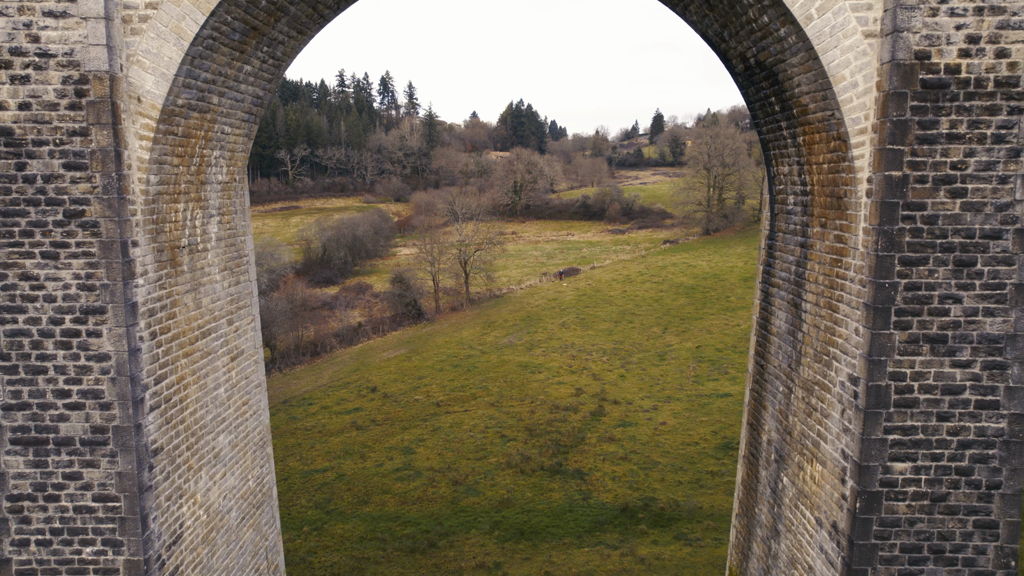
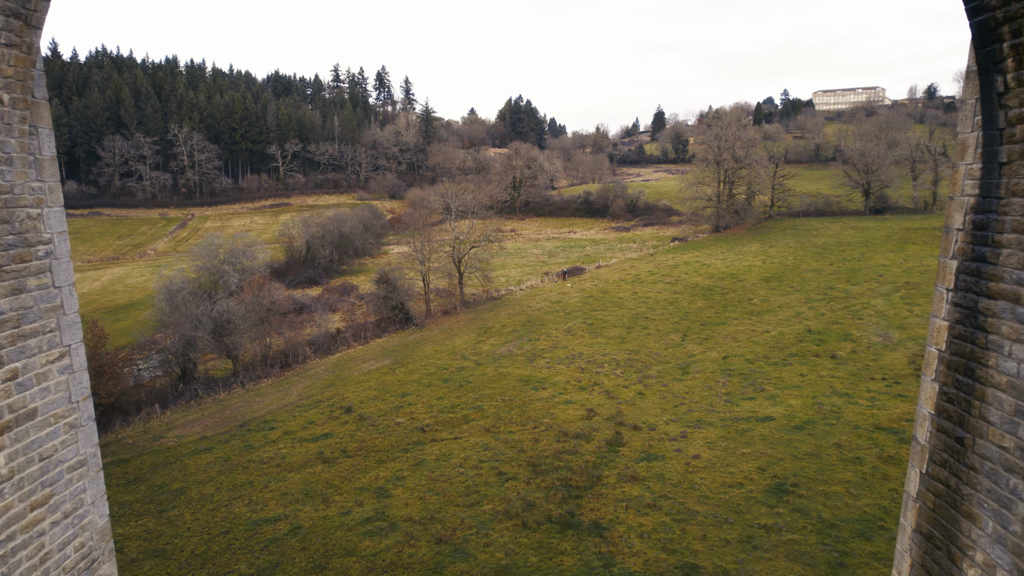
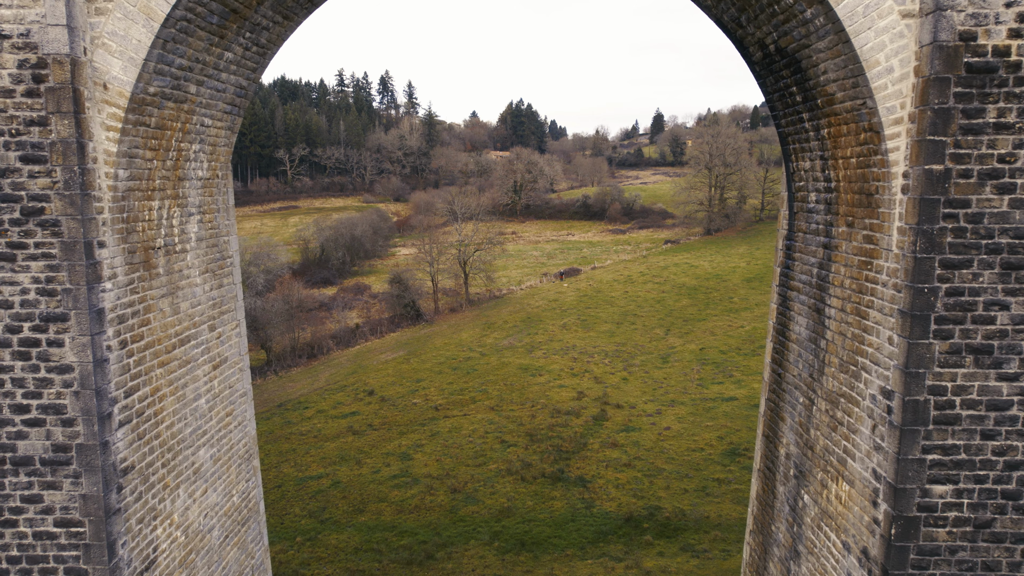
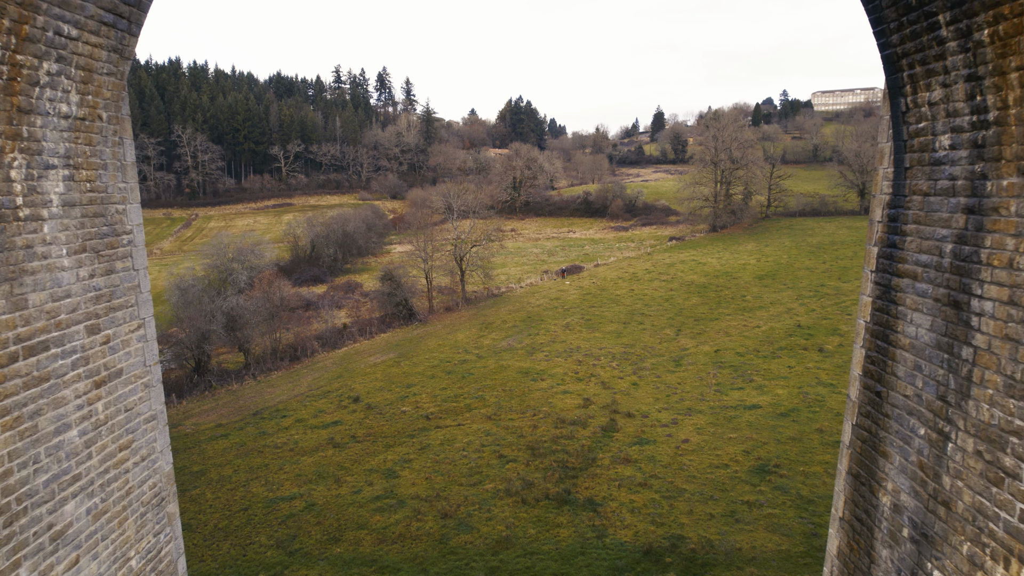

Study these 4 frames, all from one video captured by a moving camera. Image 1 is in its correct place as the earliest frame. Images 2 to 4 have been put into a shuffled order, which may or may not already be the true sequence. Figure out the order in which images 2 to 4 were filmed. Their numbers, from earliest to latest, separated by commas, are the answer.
3, 4, 2
